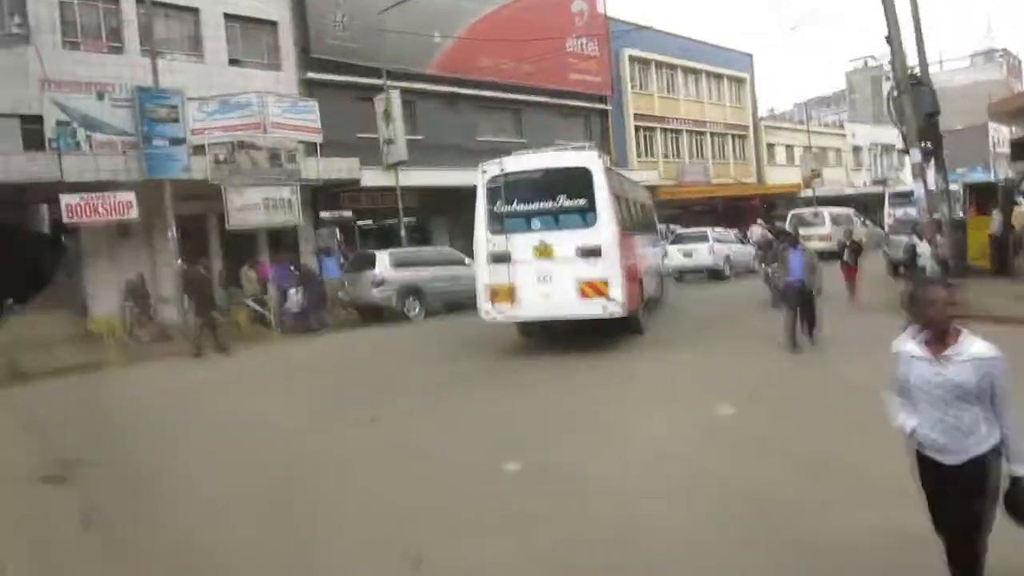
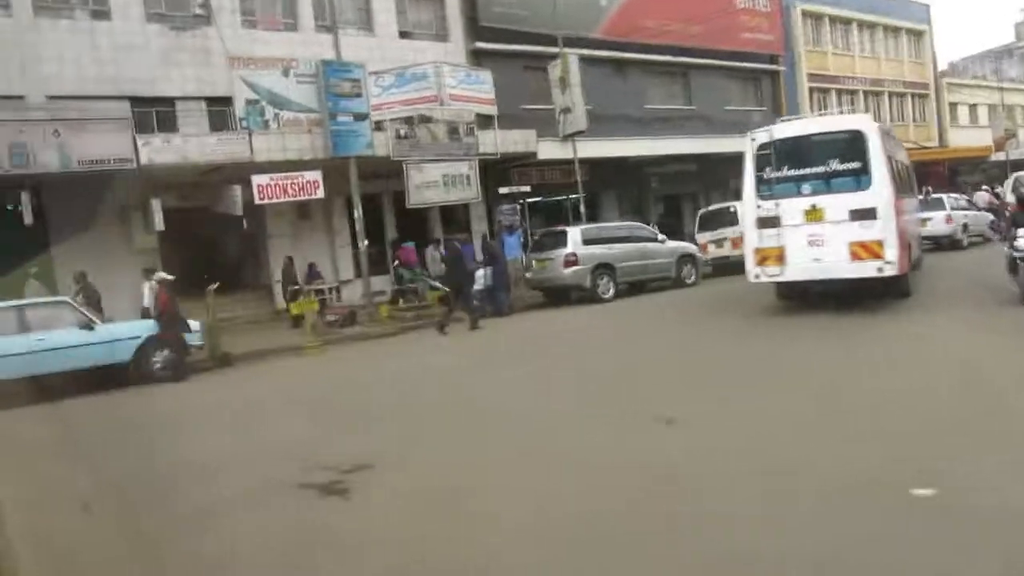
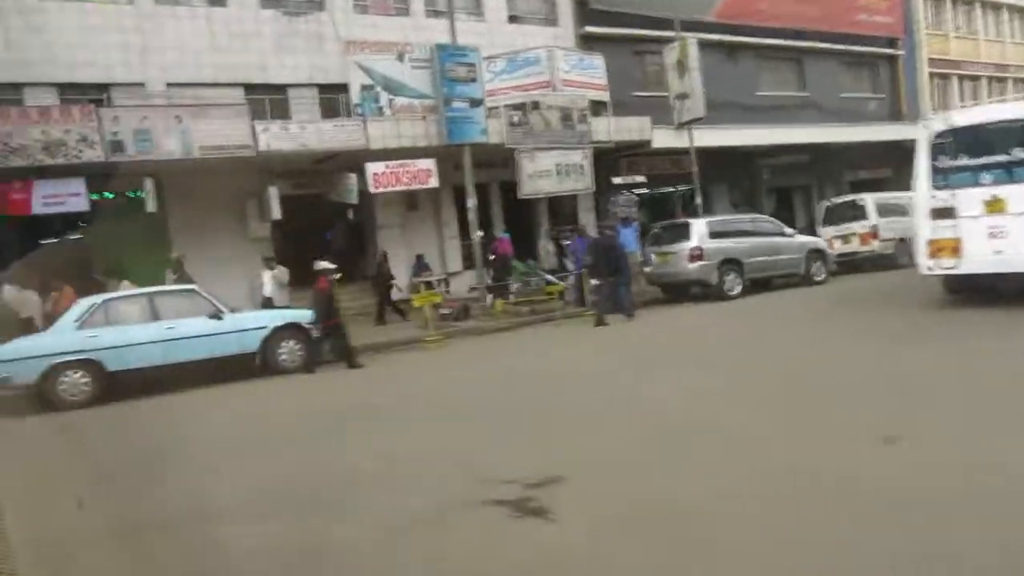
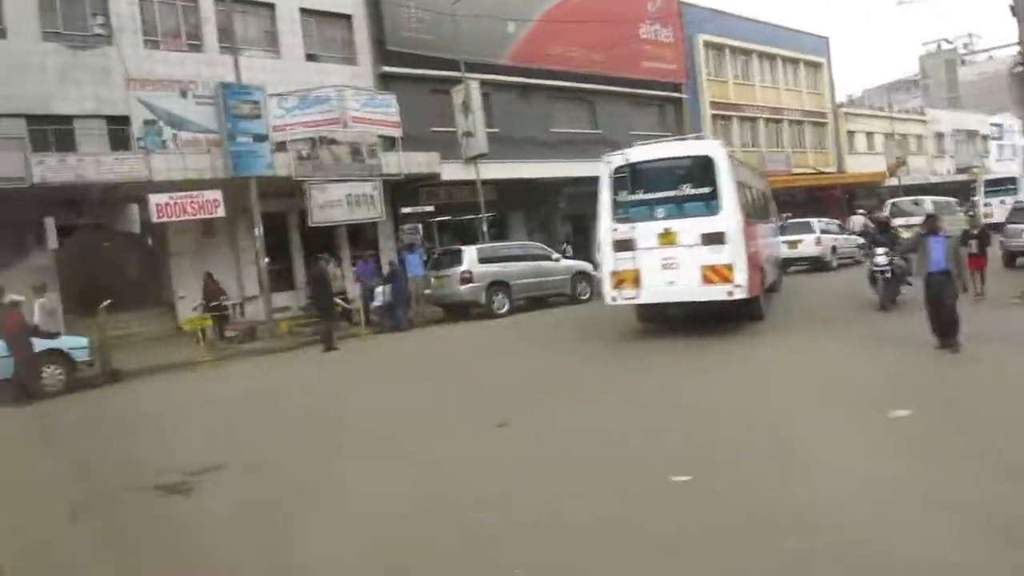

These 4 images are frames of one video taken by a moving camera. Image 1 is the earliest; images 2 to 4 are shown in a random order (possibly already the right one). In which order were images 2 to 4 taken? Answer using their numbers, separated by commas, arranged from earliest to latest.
4, 2, 3
